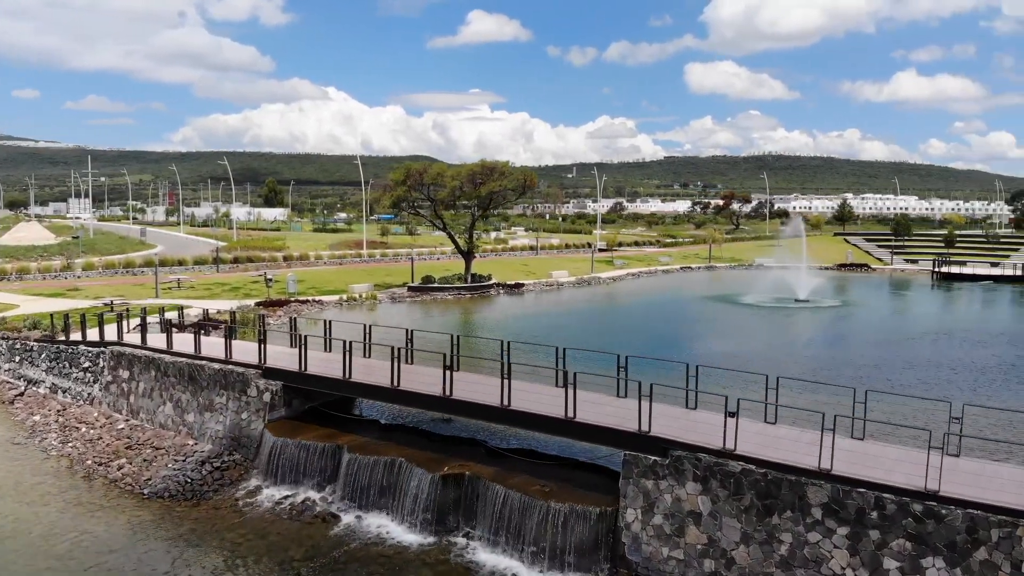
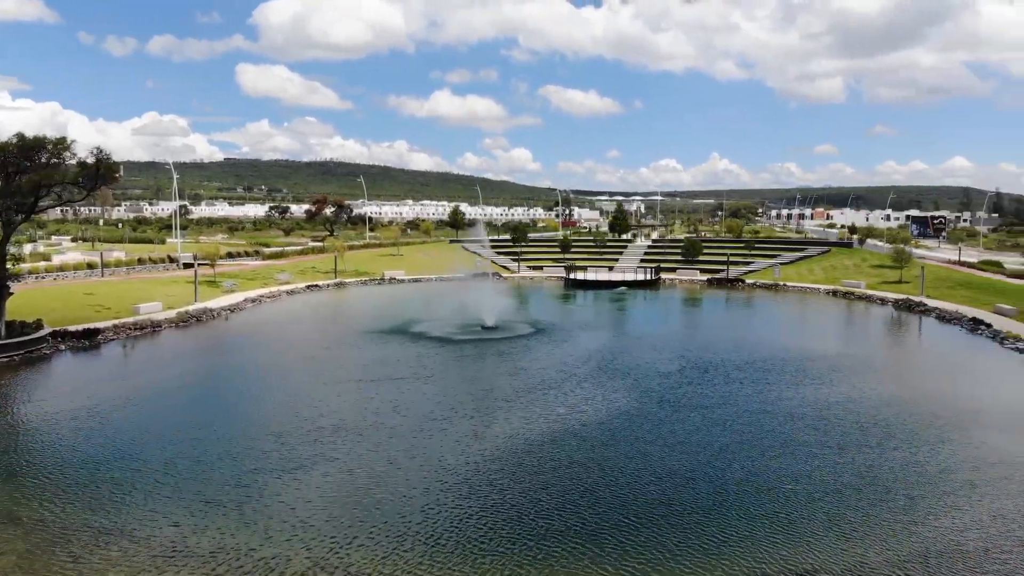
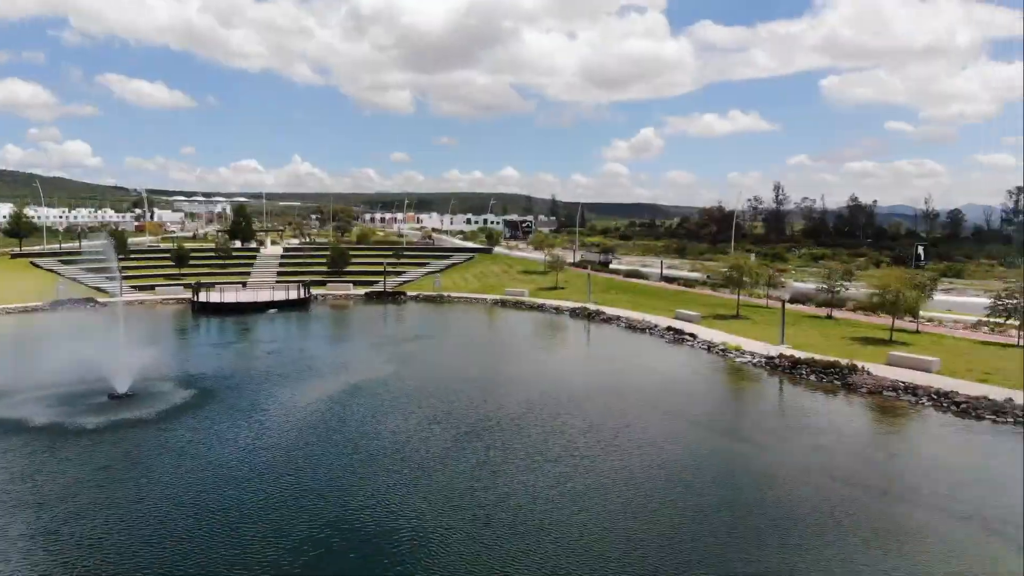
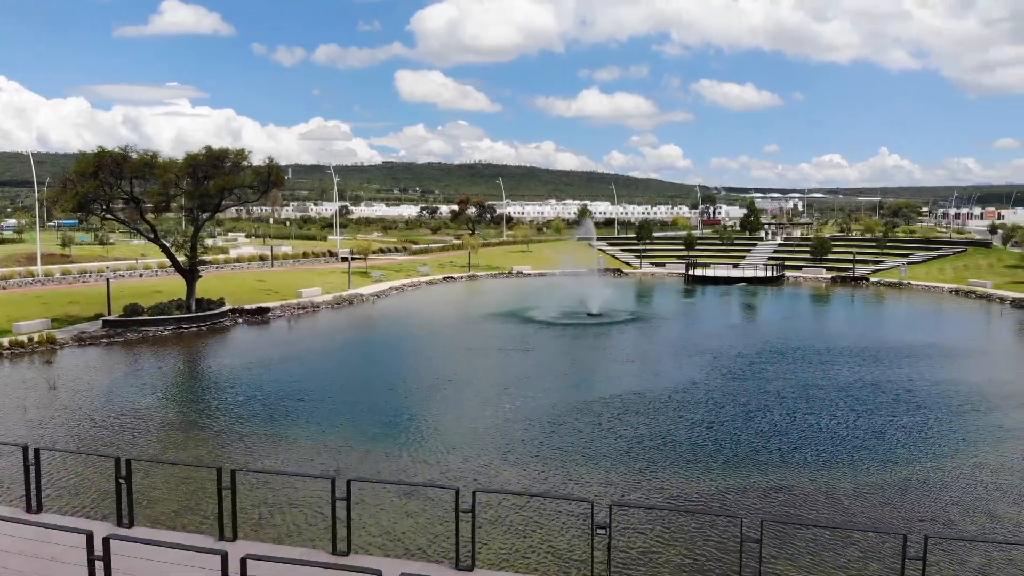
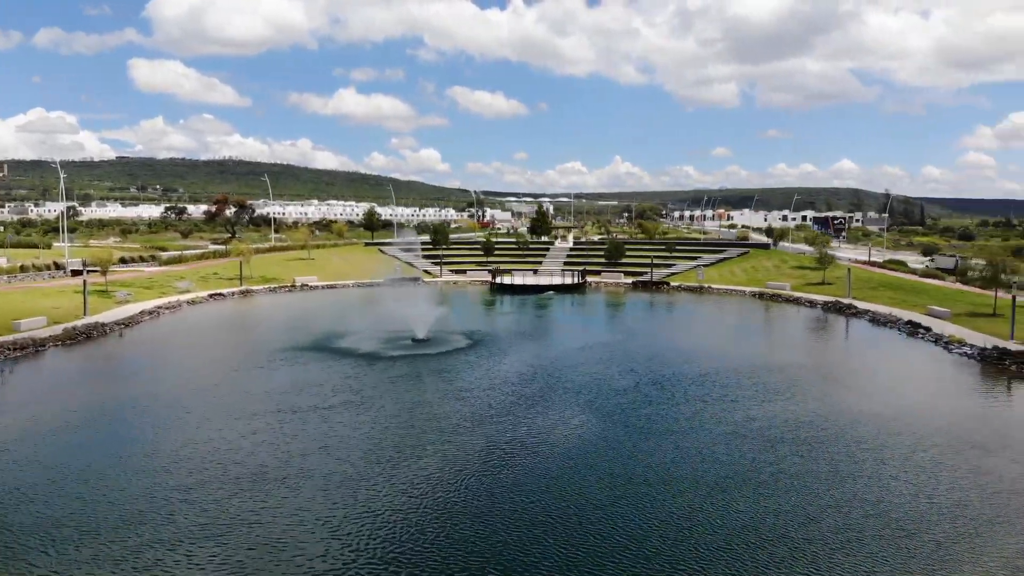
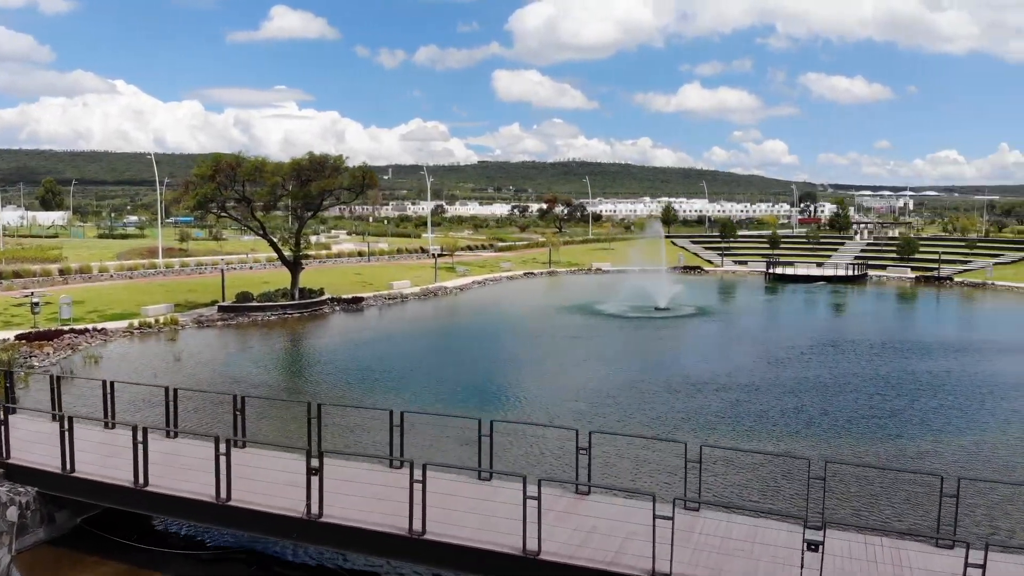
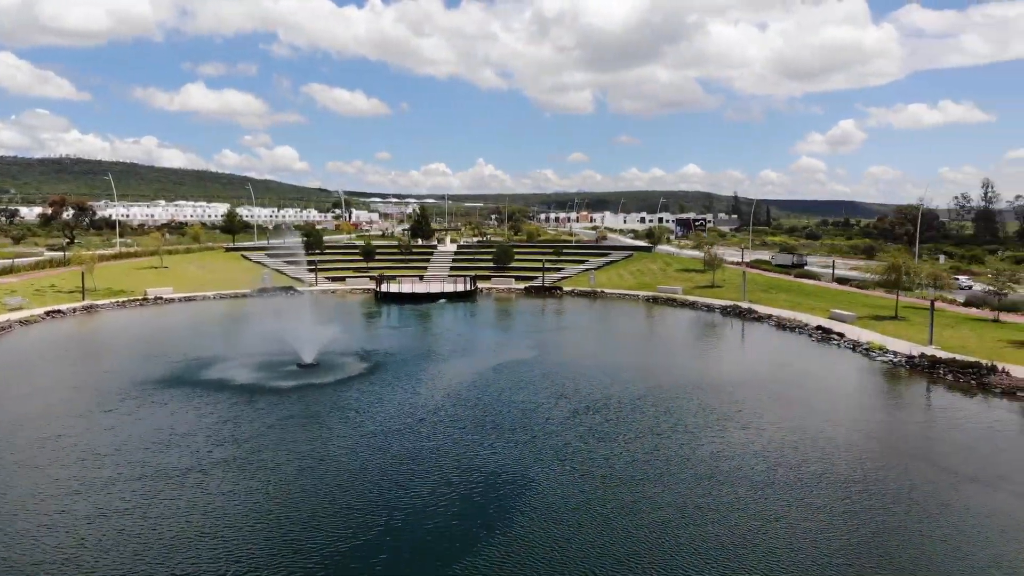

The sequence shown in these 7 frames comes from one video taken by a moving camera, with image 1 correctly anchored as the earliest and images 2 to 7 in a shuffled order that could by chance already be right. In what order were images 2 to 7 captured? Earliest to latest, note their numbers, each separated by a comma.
6, 4, 2, 5, 7, 3
